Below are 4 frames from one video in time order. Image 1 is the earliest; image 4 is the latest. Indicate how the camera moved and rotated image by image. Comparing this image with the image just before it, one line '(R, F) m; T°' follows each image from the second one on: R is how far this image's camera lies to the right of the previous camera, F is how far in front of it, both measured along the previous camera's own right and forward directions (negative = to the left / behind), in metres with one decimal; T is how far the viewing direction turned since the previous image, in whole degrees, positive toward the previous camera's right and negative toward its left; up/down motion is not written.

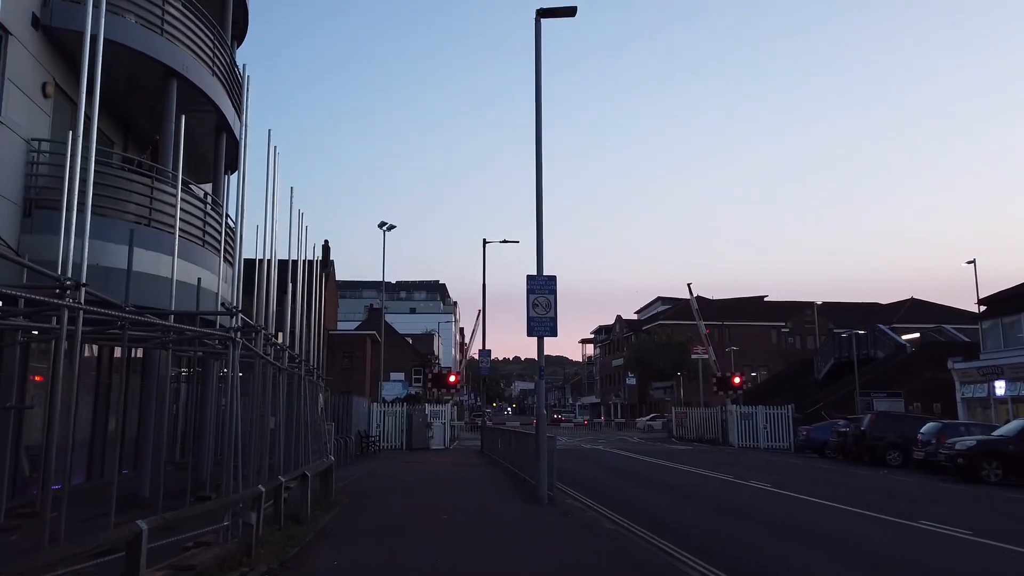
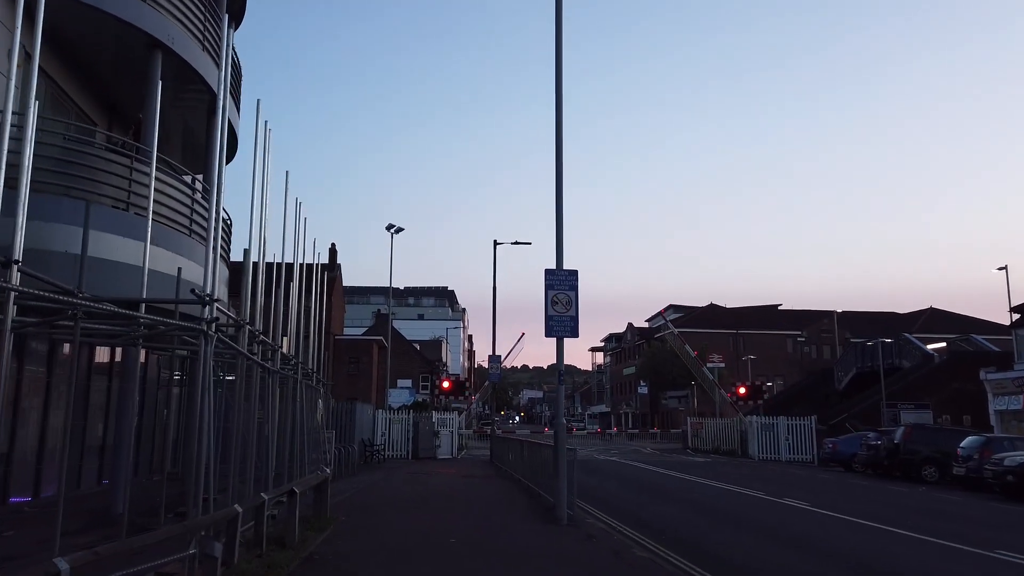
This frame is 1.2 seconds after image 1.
(-0.1, +1.3) m; -1°
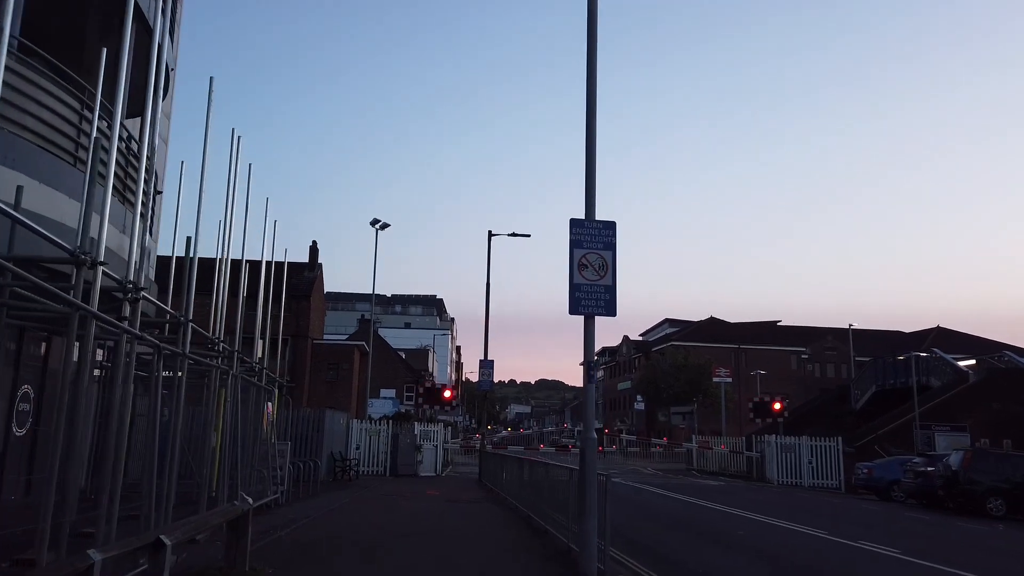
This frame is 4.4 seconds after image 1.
(-0.2, +3.6) m; +1°
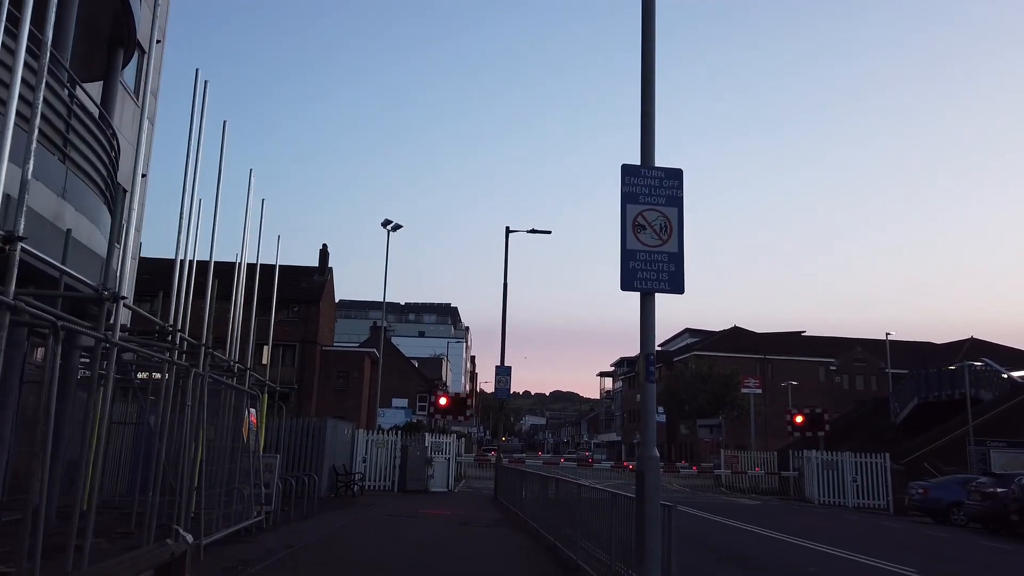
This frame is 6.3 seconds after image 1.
(-0.1, +2.2) m; -1°
